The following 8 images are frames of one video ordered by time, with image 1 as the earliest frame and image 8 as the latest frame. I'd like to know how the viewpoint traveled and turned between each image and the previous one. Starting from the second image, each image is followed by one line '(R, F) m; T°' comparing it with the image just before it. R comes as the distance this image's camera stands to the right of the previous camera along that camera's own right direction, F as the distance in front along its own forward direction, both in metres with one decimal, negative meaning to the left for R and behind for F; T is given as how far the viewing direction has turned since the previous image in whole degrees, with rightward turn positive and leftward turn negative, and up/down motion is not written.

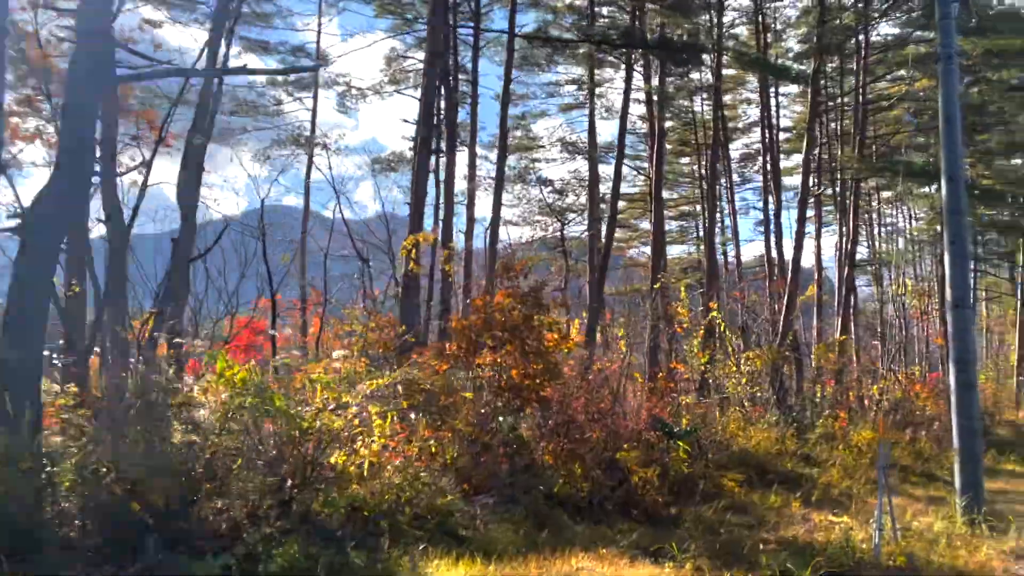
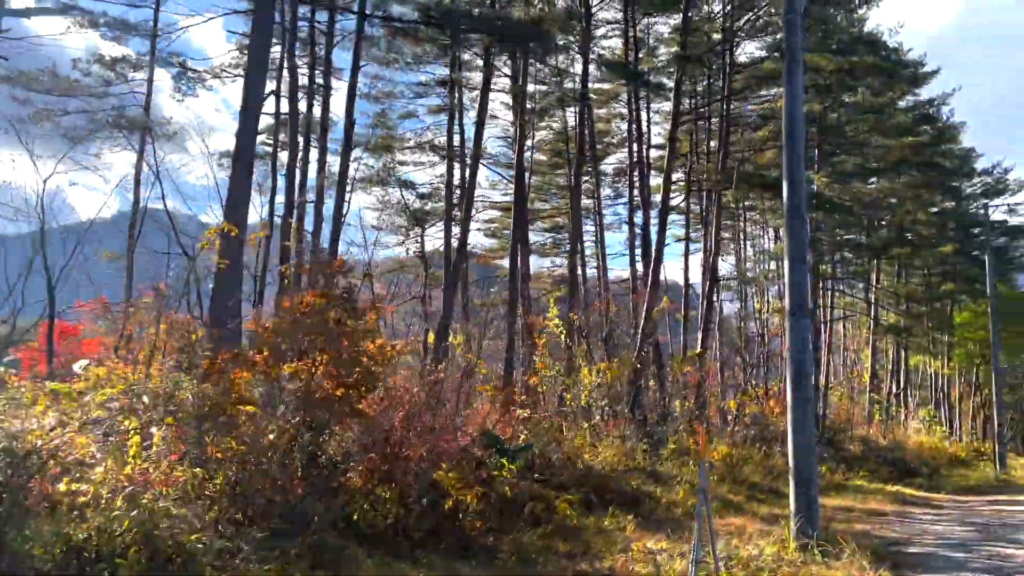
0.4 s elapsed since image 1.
(+0.7, +0.8) m; +8°
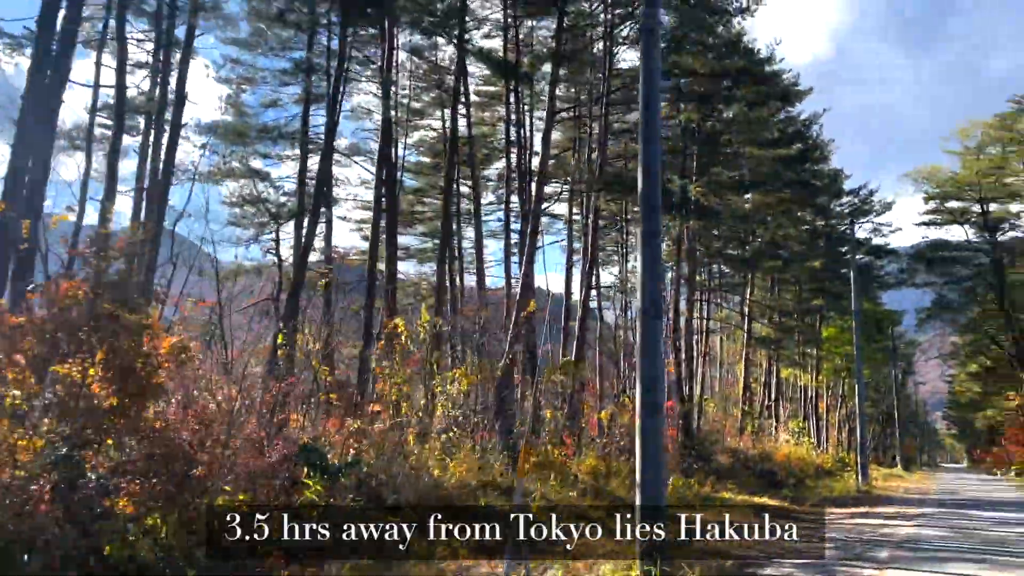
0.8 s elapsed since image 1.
(+0.6, +0.9) m; +7°
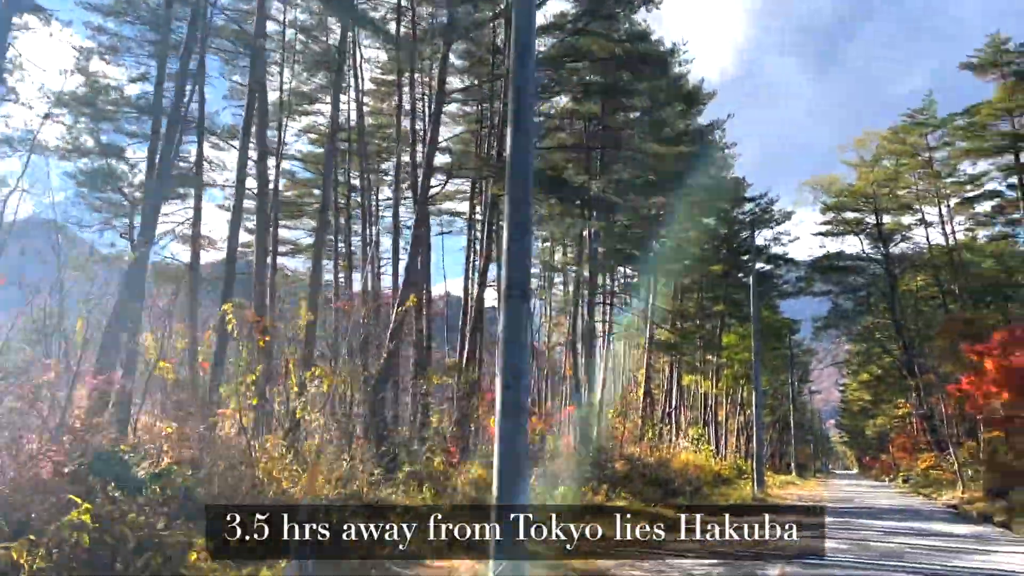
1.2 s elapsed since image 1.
(+0.5, +1.1) m; +6°
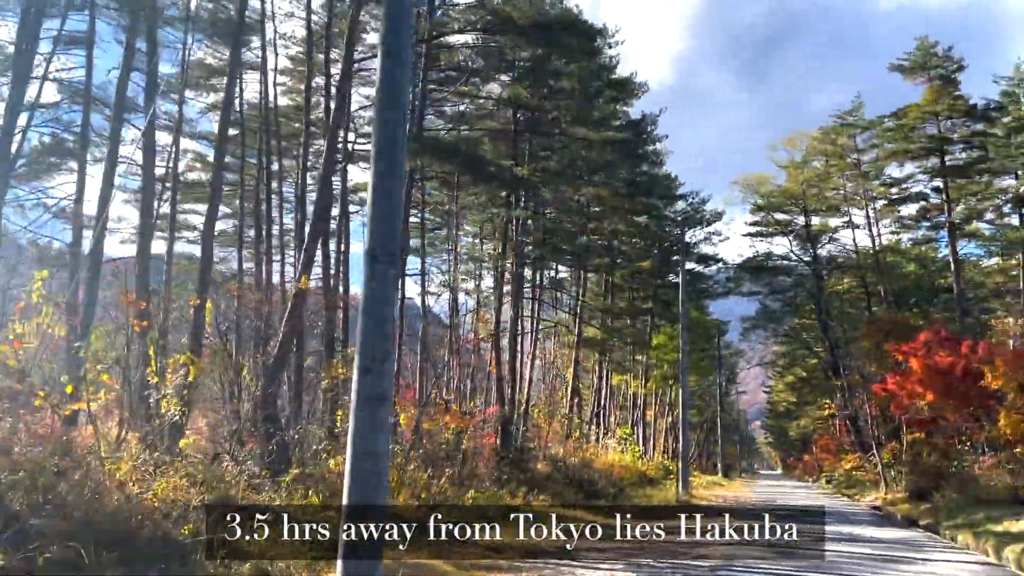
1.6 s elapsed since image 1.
(+0.4, +1.0) m; +4°
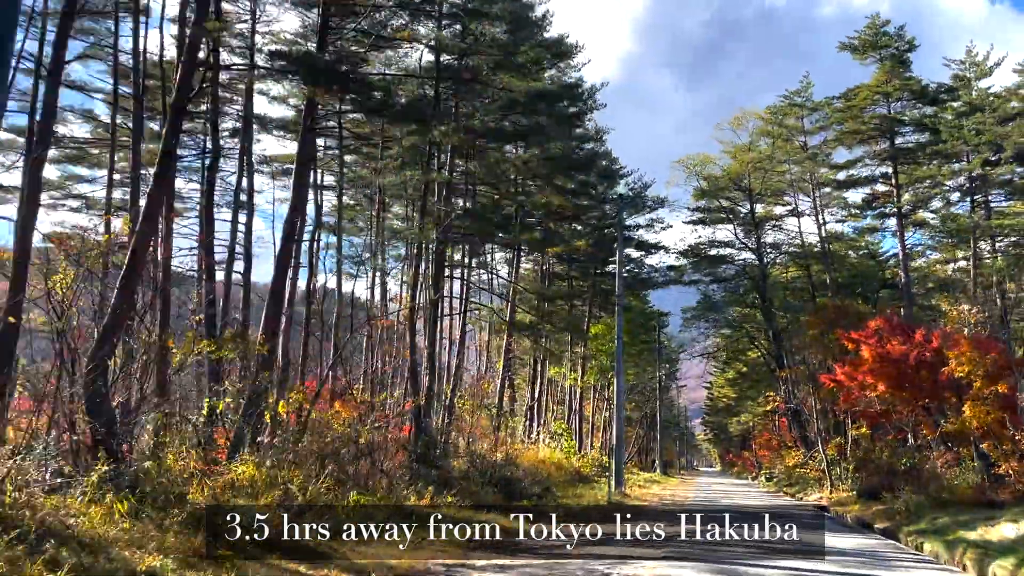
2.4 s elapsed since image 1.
(+0.6, +2.0) m; +4°
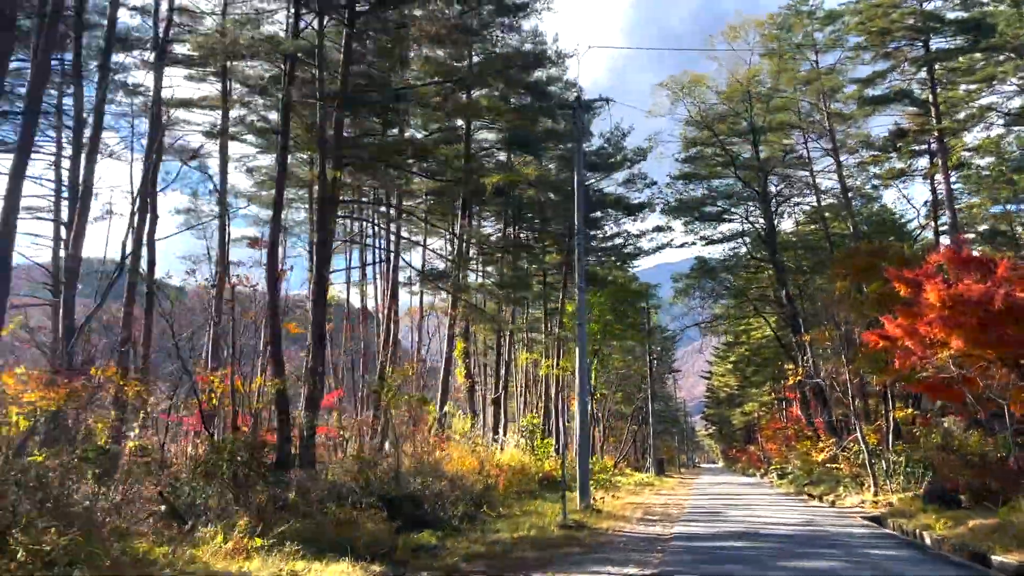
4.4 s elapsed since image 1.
(+1.3, +5.3) m; 0°
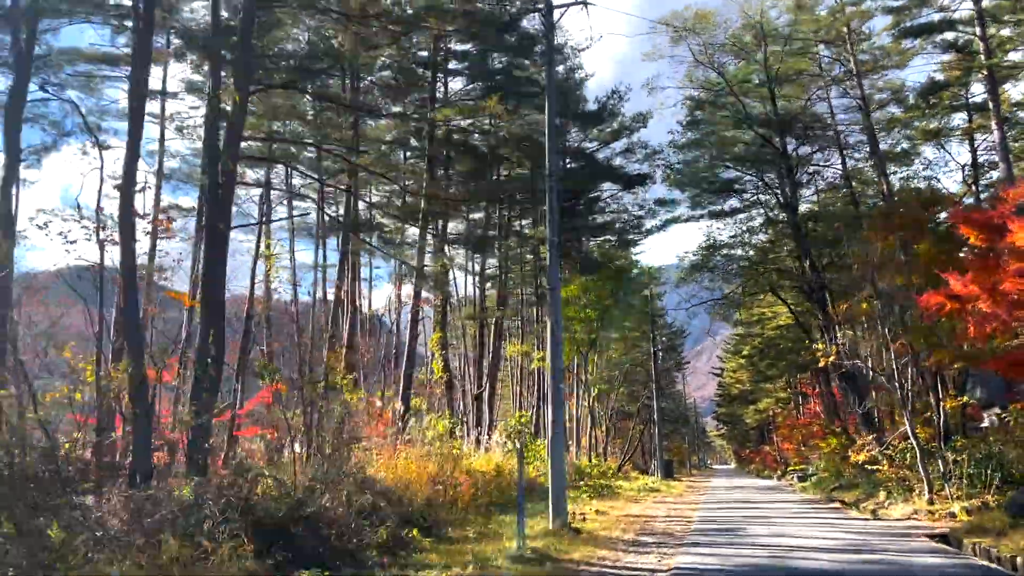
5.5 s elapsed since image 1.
(+0.7, +3.1) m; -1°
